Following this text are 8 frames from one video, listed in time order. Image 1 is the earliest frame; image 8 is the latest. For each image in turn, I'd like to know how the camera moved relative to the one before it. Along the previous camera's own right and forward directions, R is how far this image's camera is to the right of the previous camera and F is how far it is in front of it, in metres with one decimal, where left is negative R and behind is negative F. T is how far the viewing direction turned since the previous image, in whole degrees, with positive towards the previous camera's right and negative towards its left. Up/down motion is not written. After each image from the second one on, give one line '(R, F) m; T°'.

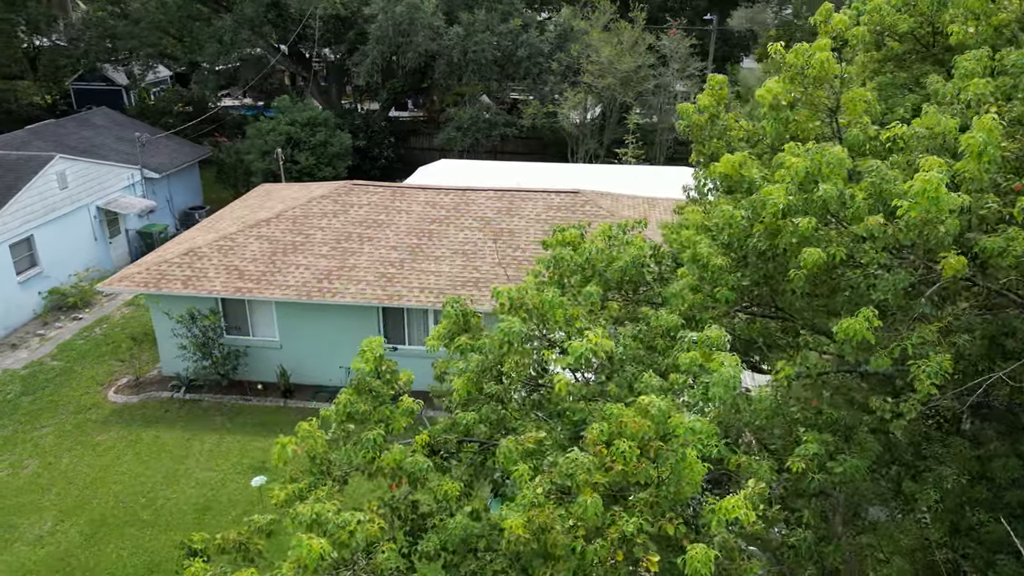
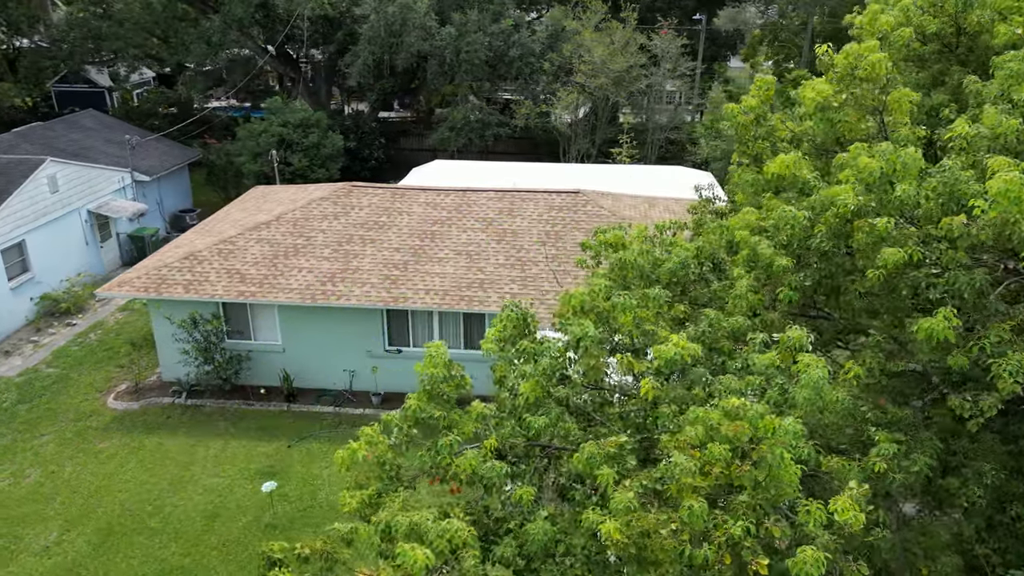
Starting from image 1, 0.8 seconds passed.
(-0.4, 0.0) m; +1°
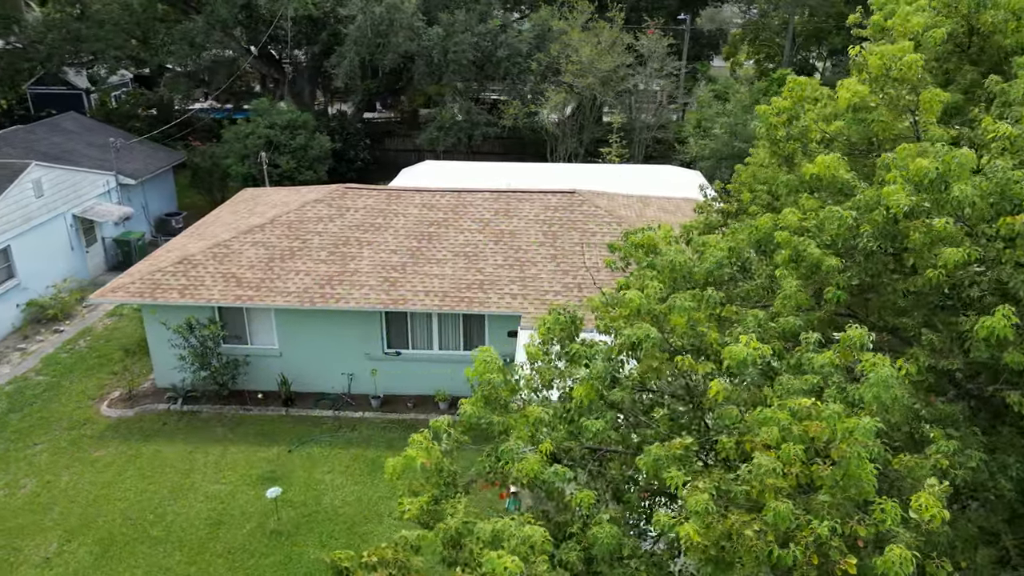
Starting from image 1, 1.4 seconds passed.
(-0.4, 0.0) m; +2°
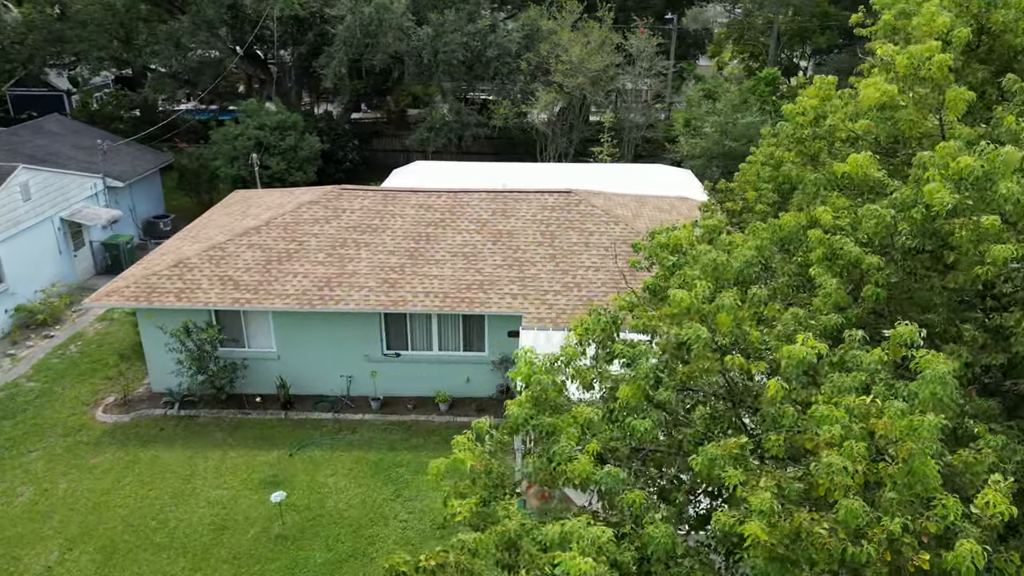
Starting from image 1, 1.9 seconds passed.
(-0.3, 0.0) m; +1°
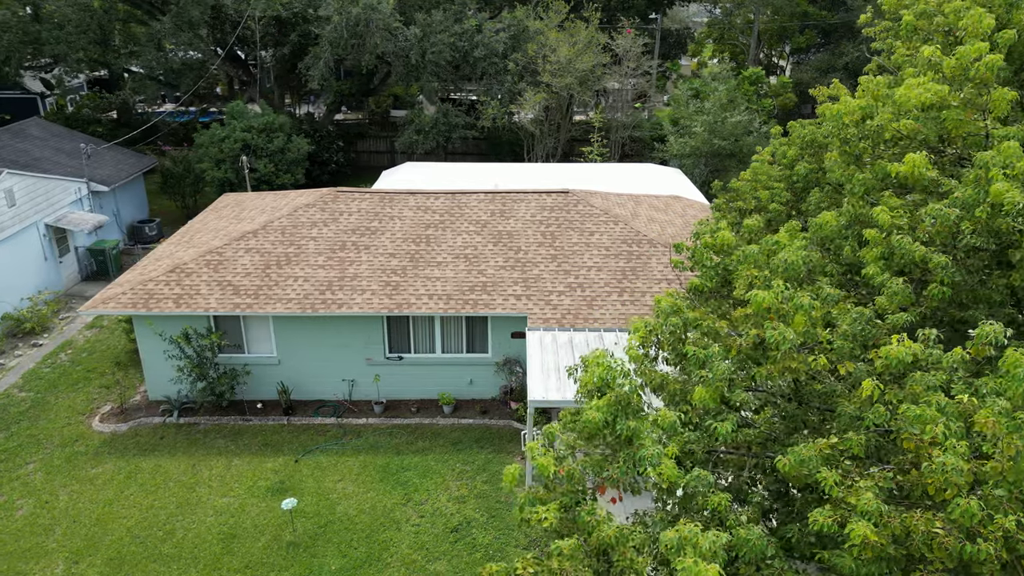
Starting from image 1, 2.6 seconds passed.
(-0.5, 0.0) m; +2°
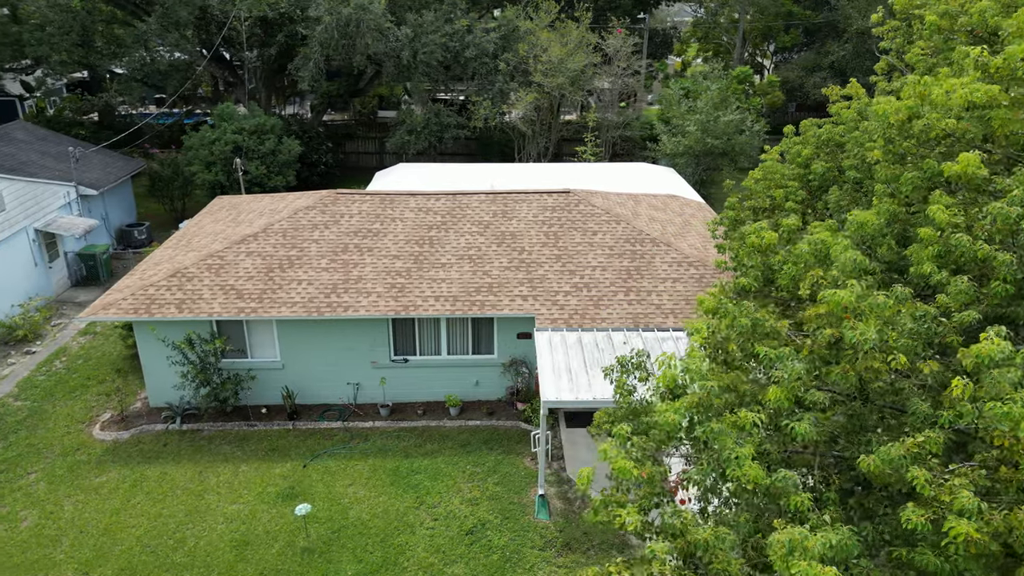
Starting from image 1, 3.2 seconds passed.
(-0.5, 0.0) m; +2°
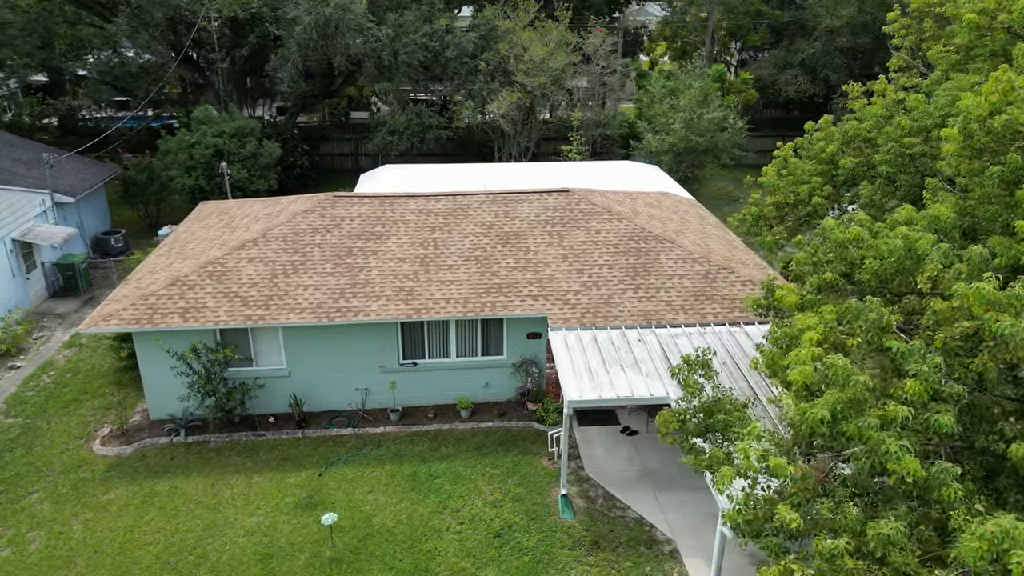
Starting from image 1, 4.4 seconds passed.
(-1.0, +0.1) m; +3°
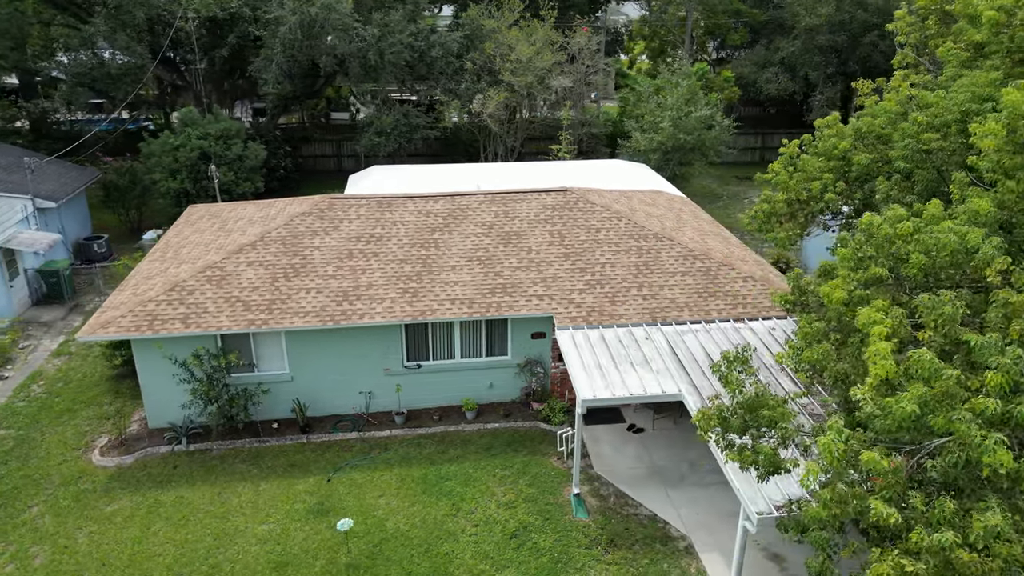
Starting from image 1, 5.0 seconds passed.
(-0.6, 0.0) m; +2°
